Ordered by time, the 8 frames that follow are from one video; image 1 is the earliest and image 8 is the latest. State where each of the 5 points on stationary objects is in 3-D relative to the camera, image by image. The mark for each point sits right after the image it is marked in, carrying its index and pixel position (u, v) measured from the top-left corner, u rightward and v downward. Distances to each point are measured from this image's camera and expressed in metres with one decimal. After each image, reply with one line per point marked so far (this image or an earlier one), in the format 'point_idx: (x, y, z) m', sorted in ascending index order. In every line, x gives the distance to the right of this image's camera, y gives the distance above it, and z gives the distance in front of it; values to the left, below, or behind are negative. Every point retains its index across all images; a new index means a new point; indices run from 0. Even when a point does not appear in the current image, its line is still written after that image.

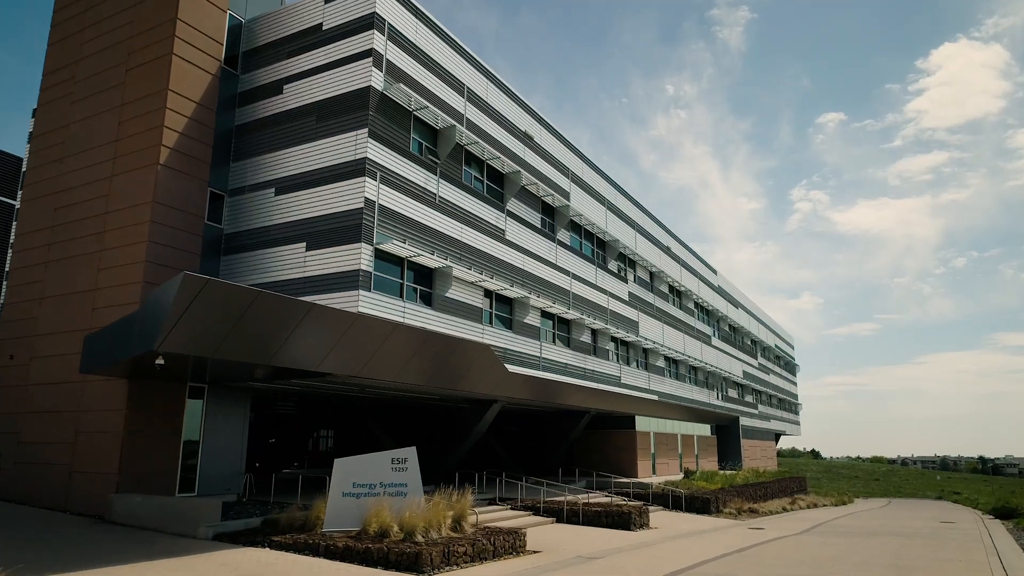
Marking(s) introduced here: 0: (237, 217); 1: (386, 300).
0: (-7.6, +2.0, +19.5) m
1: (-3.2, -0.3, +17.7) m
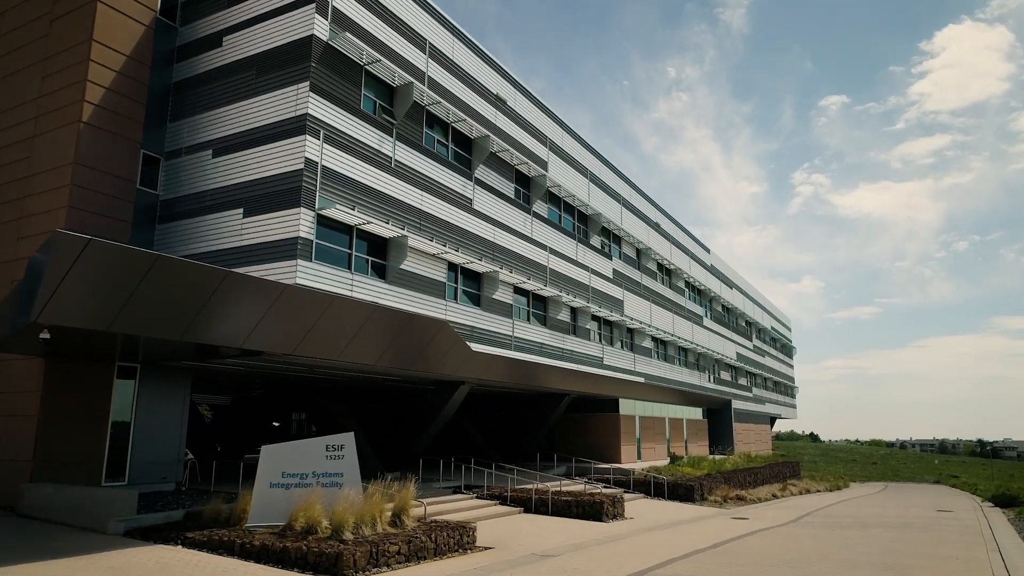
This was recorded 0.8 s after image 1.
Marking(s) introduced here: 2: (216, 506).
0: (-8.6, +2.7, +17.9) m
1: (-4.2, +0.4, +16.1) m
2: (-5.7, -4.2, +13.6) m
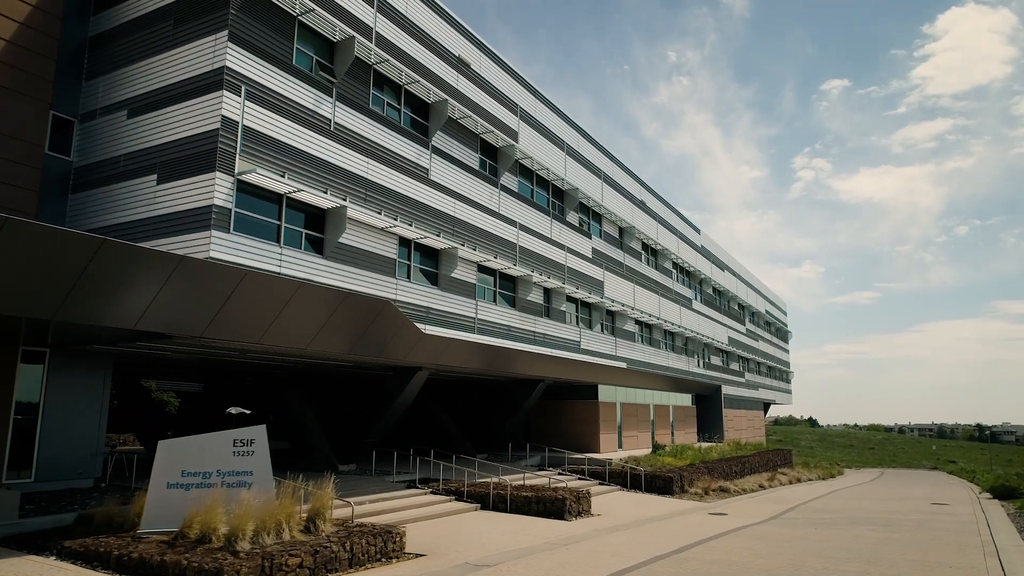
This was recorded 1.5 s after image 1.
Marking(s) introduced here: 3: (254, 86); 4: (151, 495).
0: (-9.7, +3.2, +16.1) m
1: (-5.3, +0.9, +14.4) m
2: (-6.8, -3.7, +12.0) m
3: (-5.4, +4.2, +14.7) m
4: (-5.8, -3.3, +11.3) m
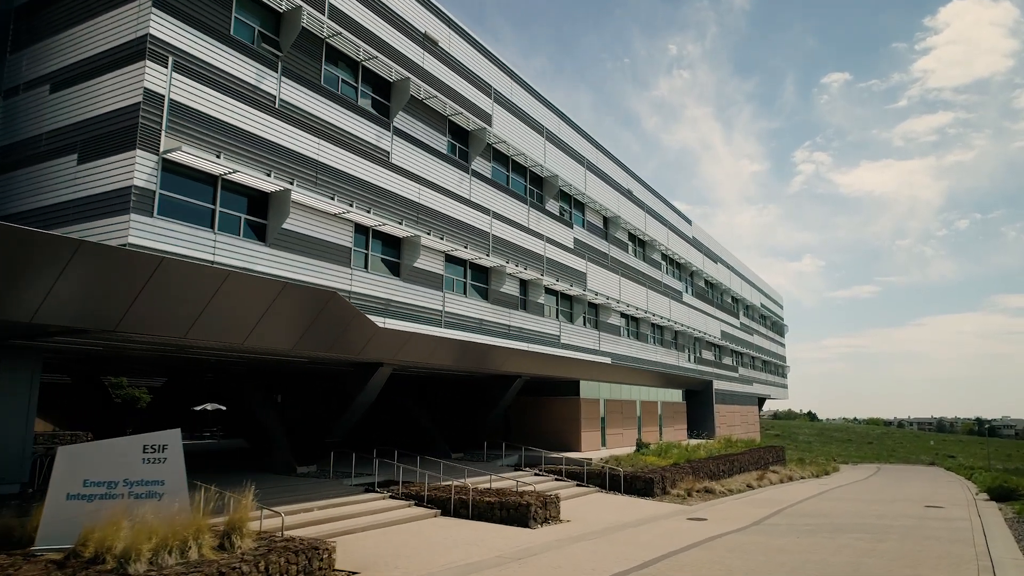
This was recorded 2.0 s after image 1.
0: (-10.6, +3.4, +14.9) m
1: (-6.2, +1.1, +13.2) m
2: (-7.7, -3.6, +10.8) m
3: (-6.3, +4.4, +13.5) m
4: (-6.7, -3.2, +10.1) m
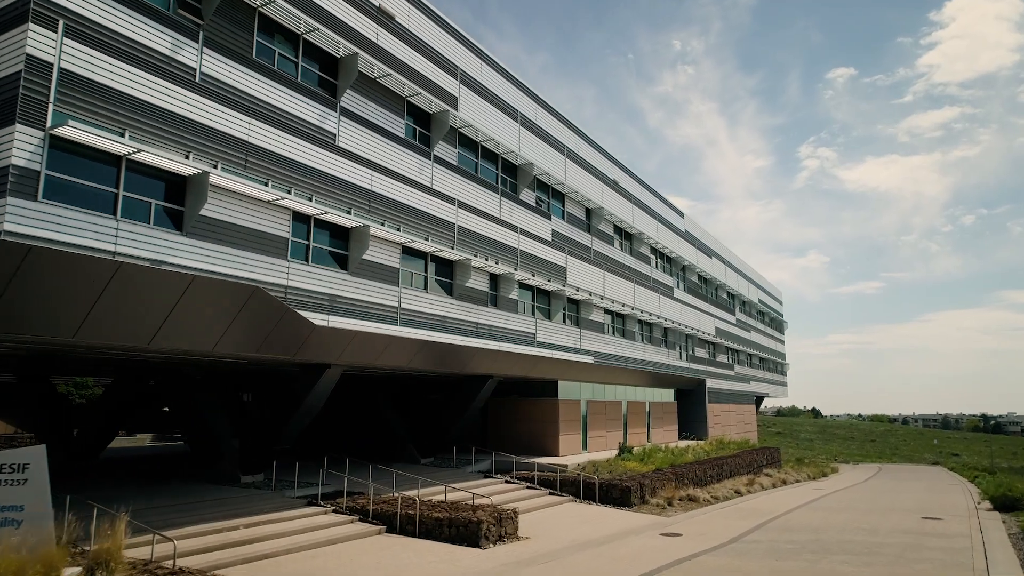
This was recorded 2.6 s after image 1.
0: (-11.6, +3.5, +13.4) m
1: (-7.2, +1.2, +11.7) m
2: (-8.8, -3.5, +9.3) m
3: (-7.3, +4.5, +11.9) m
4: (-7.7, -3.1, +8.6) m
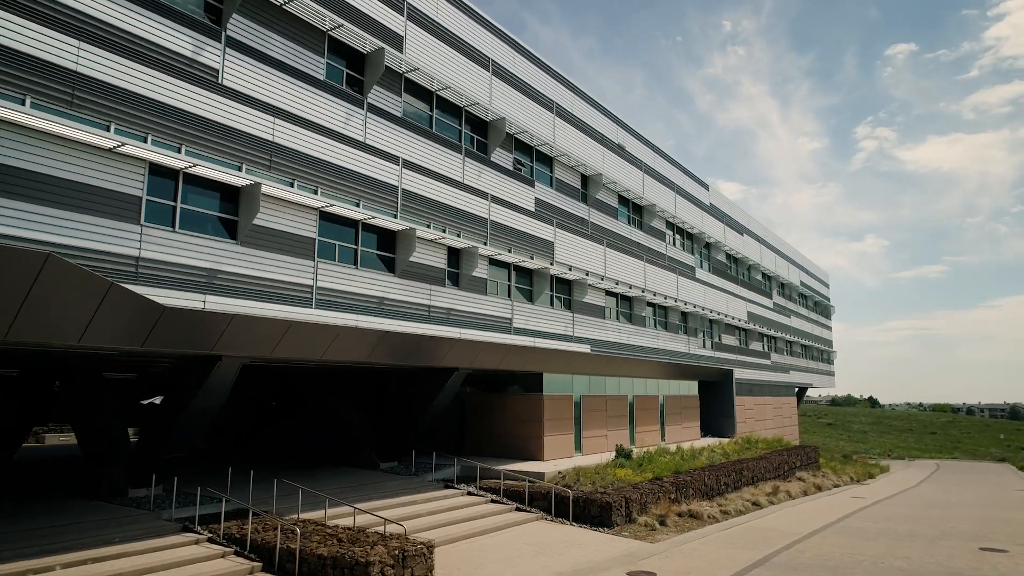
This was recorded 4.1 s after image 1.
0: (-13.3, +3.9, +10.5) m
1: (-9.0, +1.6, +8.6) m
2: (-10.7, -3.1, +6.4) m
3: (-9.1, +4.9, +8.8) m
4: (-9.7, -2.7, +5.6) m
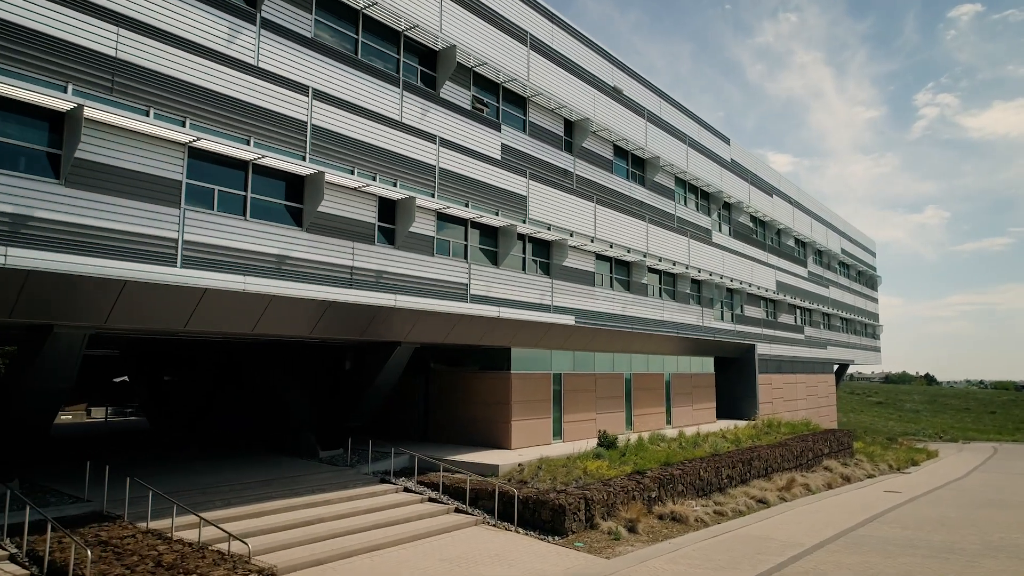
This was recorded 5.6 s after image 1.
0: (-15.2, +4.5, +8.0) m
1: (-11.0, +2.1, +5.9) m
2: (-12.7, -2.6, +4.0) m
3: (-11.1, +5.5, +6.0) m
4: (-11.8, -2.3, +3.1) m
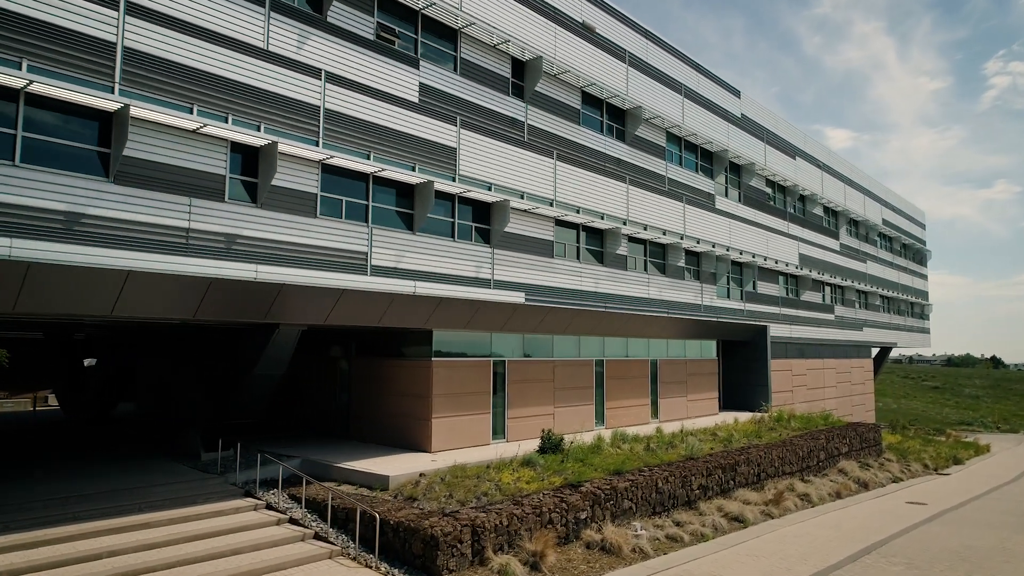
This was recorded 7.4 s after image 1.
0: (-17.8, +4.8, +5.6) m
1: (-13.8, +2.4, +3.3) m
2: (-15.6, -2.4, +1.6) m
3: (-13.9, +5.8, +3.3) m
4: (-14.7, -2.1, +0.7) m
